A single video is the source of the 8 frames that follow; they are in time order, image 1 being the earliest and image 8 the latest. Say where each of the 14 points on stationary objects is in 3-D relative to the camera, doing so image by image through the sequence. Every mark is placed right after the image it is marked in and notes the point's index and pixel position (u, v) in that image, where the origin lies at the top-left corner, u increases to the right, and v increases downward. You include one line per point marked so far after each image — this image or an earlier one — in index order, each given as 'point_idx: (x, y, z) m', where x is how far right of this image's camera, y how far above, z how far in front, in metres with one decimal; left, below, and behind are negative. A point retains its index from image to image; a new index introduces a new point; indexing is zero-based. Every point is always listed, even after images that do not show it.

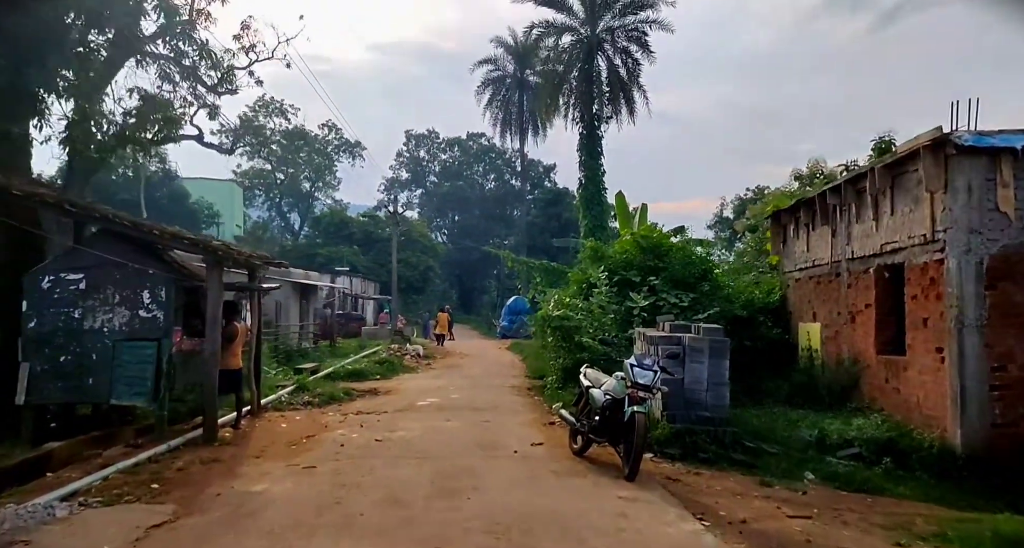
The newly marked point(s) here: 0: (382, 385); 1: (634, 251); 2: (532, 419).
0: (-2.6, -2.2, +17.2) m
1: (+2.3, +0.4, +16.1) m
2: (+0.3, -2.0, +11.9) m
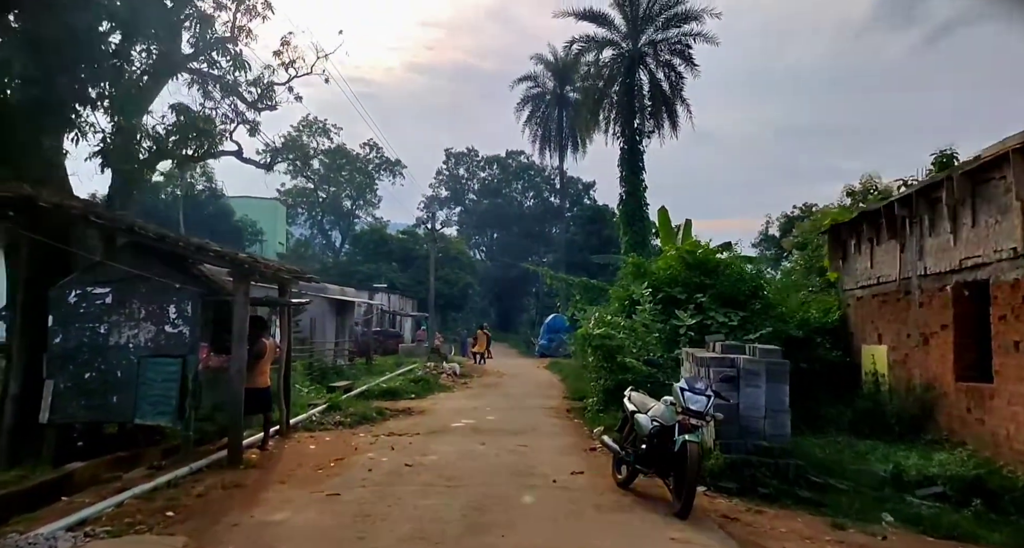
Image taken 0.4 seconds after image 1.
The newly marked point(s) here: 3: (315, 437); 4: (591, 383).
0: (-1.8, -2.5, +16.7) m
1: (+3.0, +0.1, +15.4) m
2: (+0.8, -2.2, +11.2) m
3: (-2.7, -2.2, +11.7) m
4: (+1.5, -2.0, +15.8) m
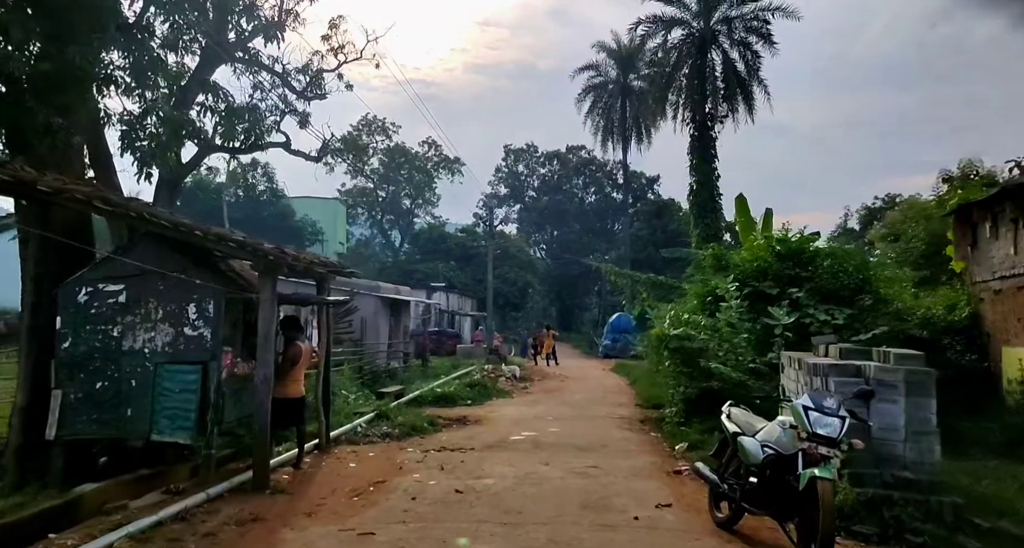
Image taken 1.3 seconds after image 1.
0: (-0.7, -2.5, +15.3) m
1: (+4.0, +0.2, +13.7) m
2: (+1.6, -2.1, +9.7) m
3: (-1.8, -2.1, +10.4) m
4: (+2.5, -1.9, +14.1) m
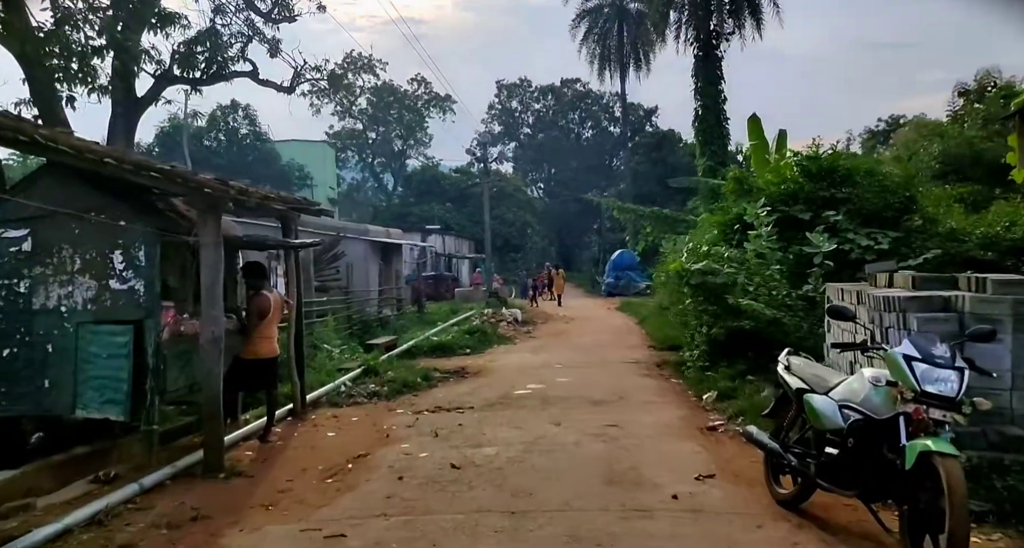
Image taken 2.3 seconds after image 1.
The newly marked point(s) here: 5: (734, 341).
0: (-0.6, -1.4, +13.9) m
1: (+4.0, +1.3, +12.2) m
2: (+1.6, -1.4, +8.3) m
3: (-1.8, -1.5, +9.0) m
4: (+2.6, -0.8, +12.8) m
5: (+2.7, -0.8, +10.6) m
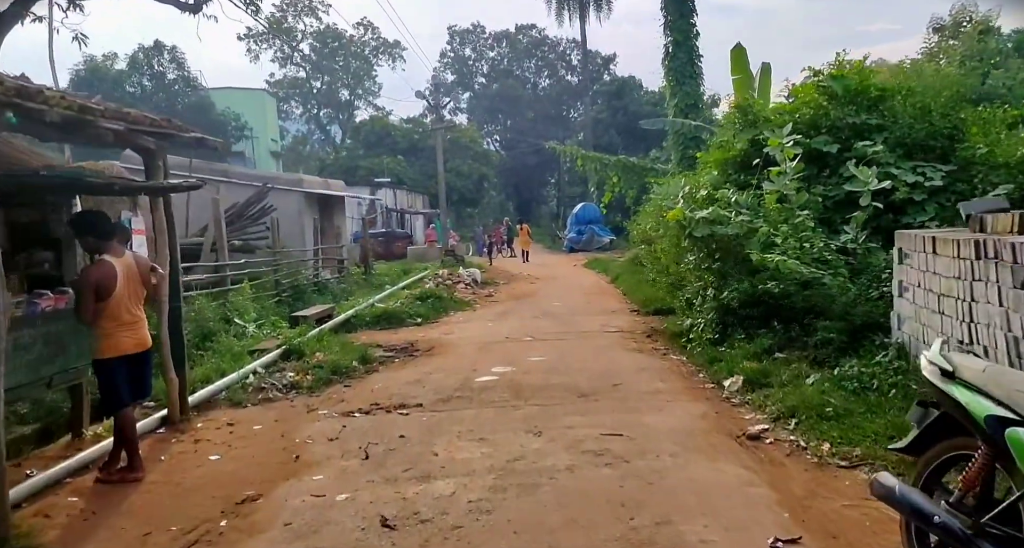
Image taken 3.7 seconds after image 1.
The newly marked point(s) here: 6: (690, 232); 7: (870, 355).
0: (-1.2, -0.8, +11.5) m
1: (+3.5, +1.9, +9.9) m
2: (+1.3, -1.0, +6.0) m
3: (-2.1, -1.1, +6.6) m
4: (+2.1, -0.2, +10.5) m
5: (+2.3, -0.3, +8.3) m
6: (+1.8, +0.4, +8.9) m
7: (+2.7, -0.6, +6.5) m
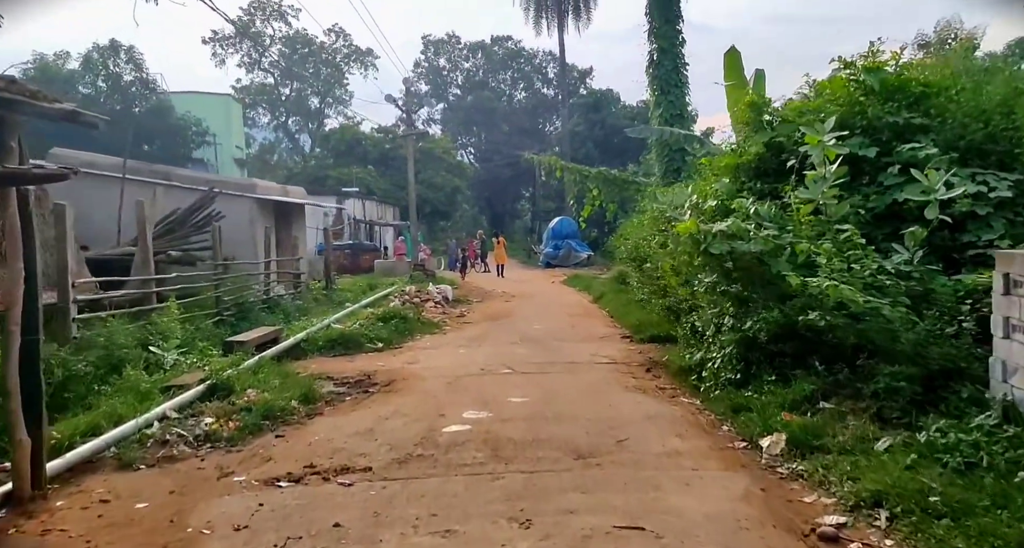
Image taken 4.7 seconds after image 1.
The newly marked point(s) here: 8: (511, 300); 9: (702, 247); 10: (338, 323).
0: (-1.5, -1.1, +9.8) m
1: (+3.3, +1.7, +8.4) m
2: (+1.2, -1.2, +4.4) m
3: (-2.2, -1.3, +4.9) m
4: (+1.8, -0.5, +8.9) m
5: (+2.1, -0.5, +6.8) m
6: (+1.6, +0.2, +7.4) m
7: (+2.6, -0.8, +5.0) m
8: (0.0, -0.6, +19.0) m
9: (+1.6, +0.2, +7.4) m
10: (-2.7, -0.7, +13.5) m
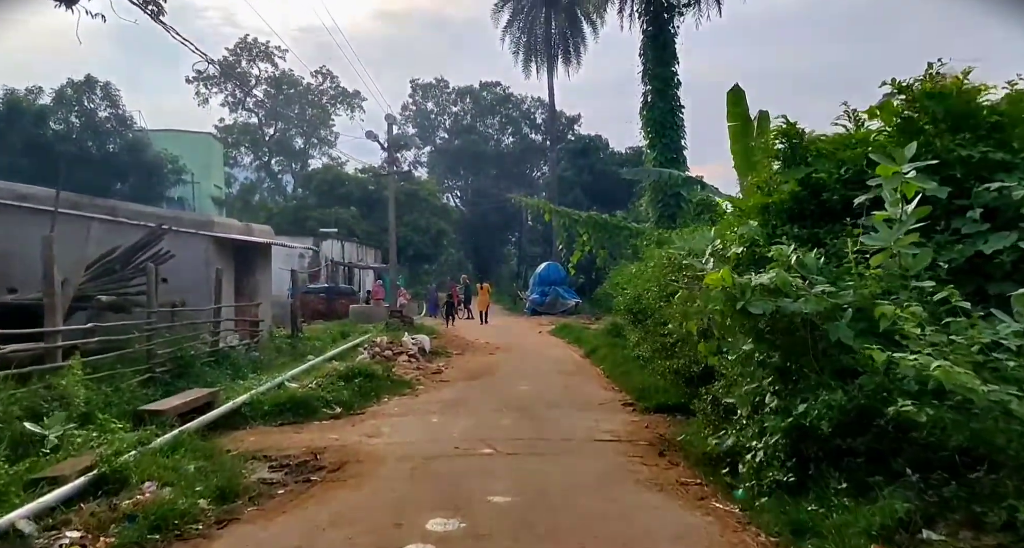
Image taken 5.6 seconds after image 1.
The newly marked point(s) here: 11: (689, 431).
0: (-1.6, -1.6, +8.0) m
1: (+3.2, +1.1, +6.8) m
2: (+1.1, -1.5, +2.7) m
3: (-2.3, -1.5, +3.1) m
4: (+1.7, -1.0, +7.2) m
5: (+2.0, -0.9, +5.1) m
6: (+1.5, -0.2, +5.7) m
7: (+2.5, -1.1, +3.3) m
8: (-0.4, -1.6, +17.3) m
9: (+1.5, -0.2, +5.7) m
10: (-2.9, -1.4, +11.7) m
11: (+1.6, -1.4, +7.9) m
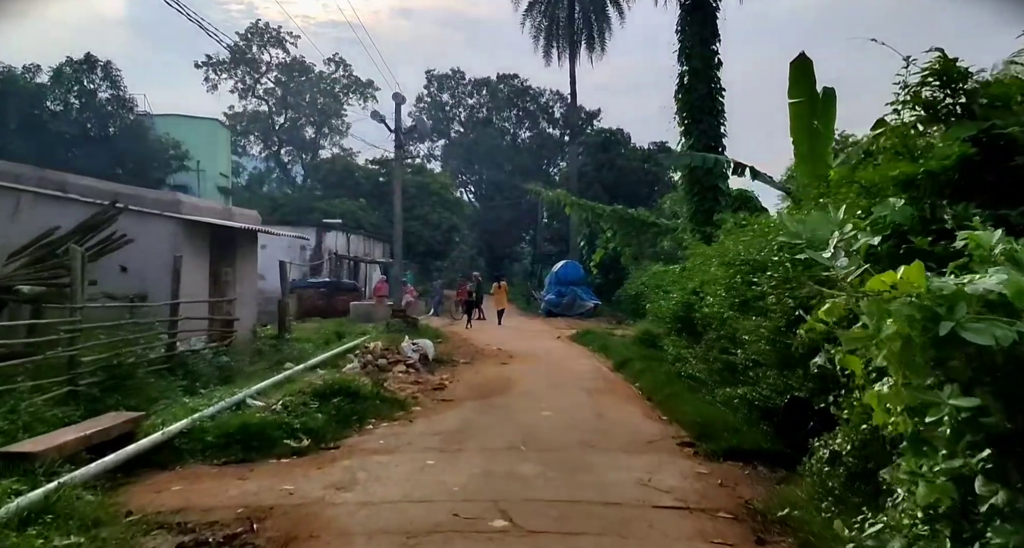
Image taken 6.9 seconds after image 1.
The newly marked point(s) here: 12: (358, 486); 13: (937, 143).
0: (-1.5, -1.5, +5.7) m
1: (+3.4, +1.1, +4.4) m
2: (+1.2, -1.5, +0.2) m
3: (-2.2, -1.4, +0.7) m
4: (+1.8, -1.0, +4.8) m
5: (+2.1, -0.9, +2.6) m
6: (+1.6, -0.2, +3.3) m
7: (+2.6, -1.2, +0.8) m
8: (-0.1, -1.5, +14.9) m
9: (+1.6, -0.2, +3.3) m
10: (-2.7, -1.3, +9.4) m
11: (+1.8, -1.4, +5.5) m
12: (-1.2, -1.5, +6.3) m
13: (+2.6, +0.8, +5.3) m
